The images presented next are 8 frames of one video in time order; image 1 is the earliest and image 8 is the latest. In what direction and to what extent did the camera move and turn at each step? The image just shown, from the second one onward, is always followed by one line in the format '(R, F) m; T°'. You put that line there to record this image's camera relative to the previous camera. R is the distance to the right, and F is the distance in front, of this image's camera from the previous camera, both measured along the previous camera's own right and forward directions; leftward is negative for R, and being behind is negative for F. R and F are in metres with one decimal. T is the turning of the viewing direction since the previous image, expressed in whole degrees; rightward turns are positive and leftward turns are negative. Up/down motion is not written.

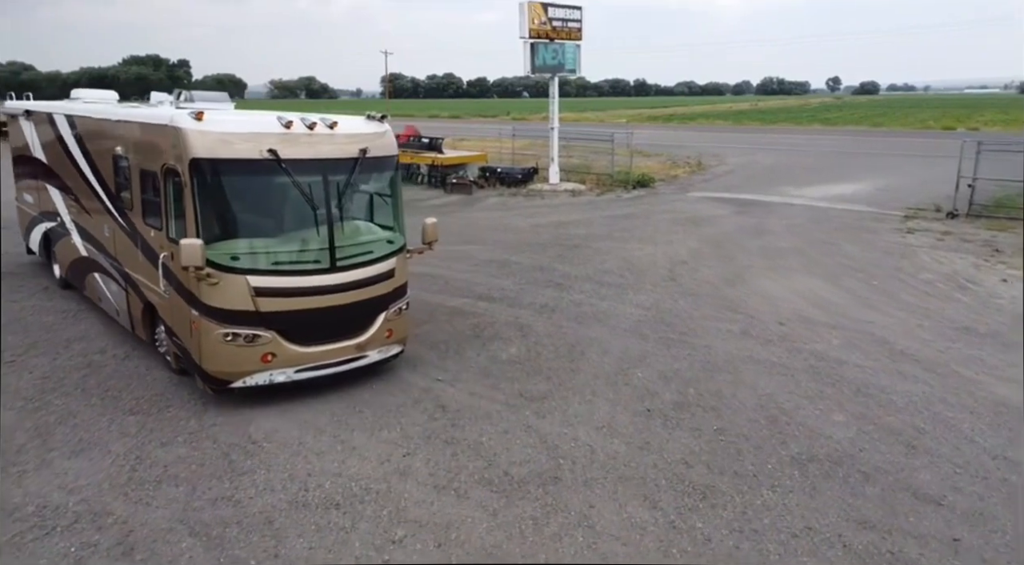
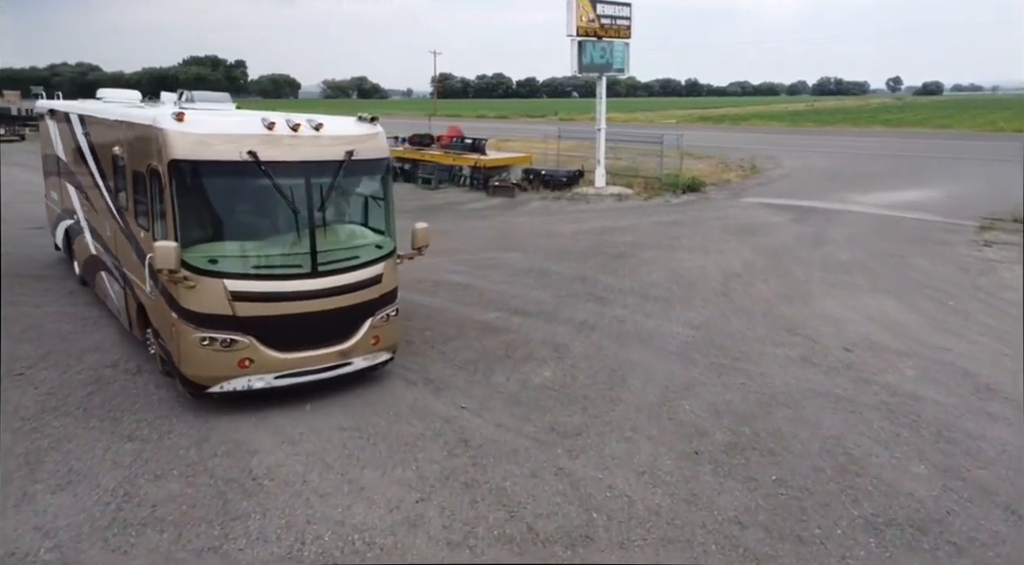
(+0.1, +0.6) m; -4°
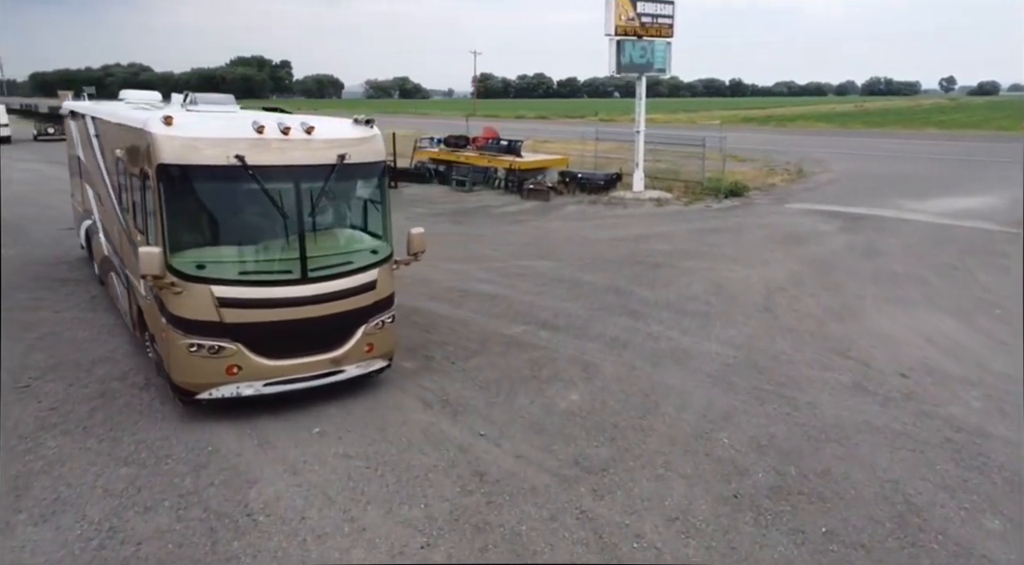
(+0.1, +0.4) m; -3°
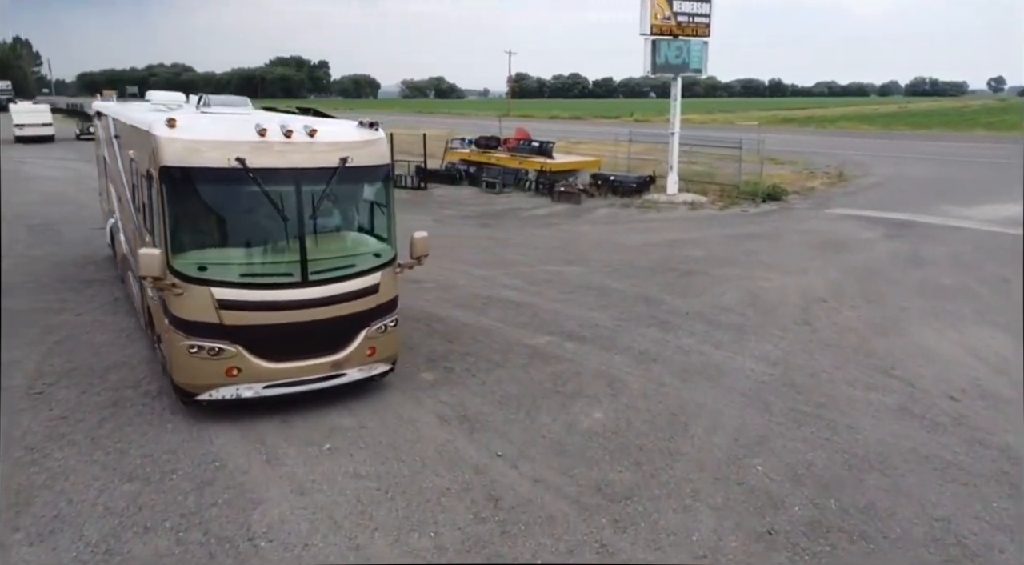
(+0.1, +0.3) m; -3°
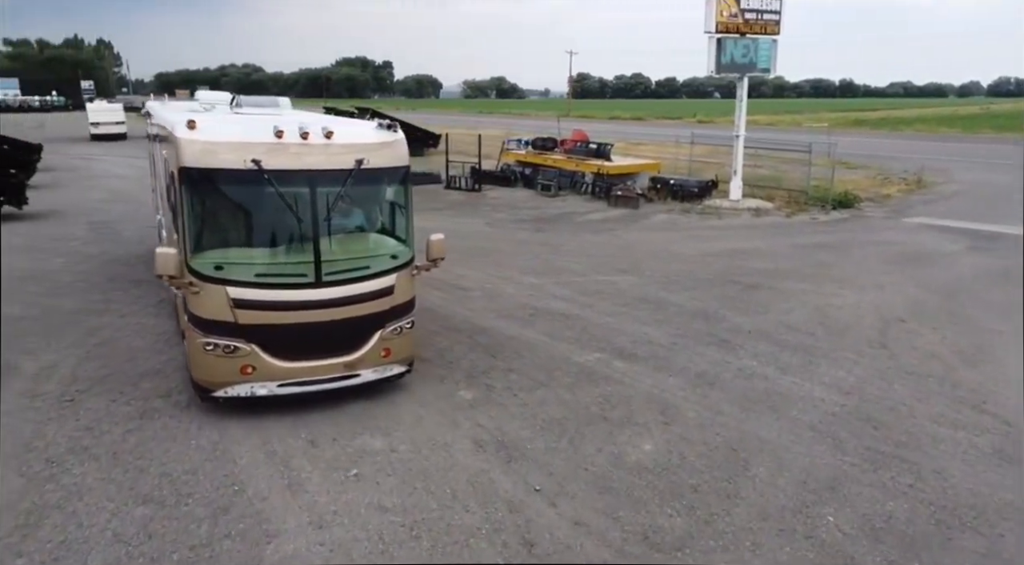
(+0.1, +0.4) m; -5°
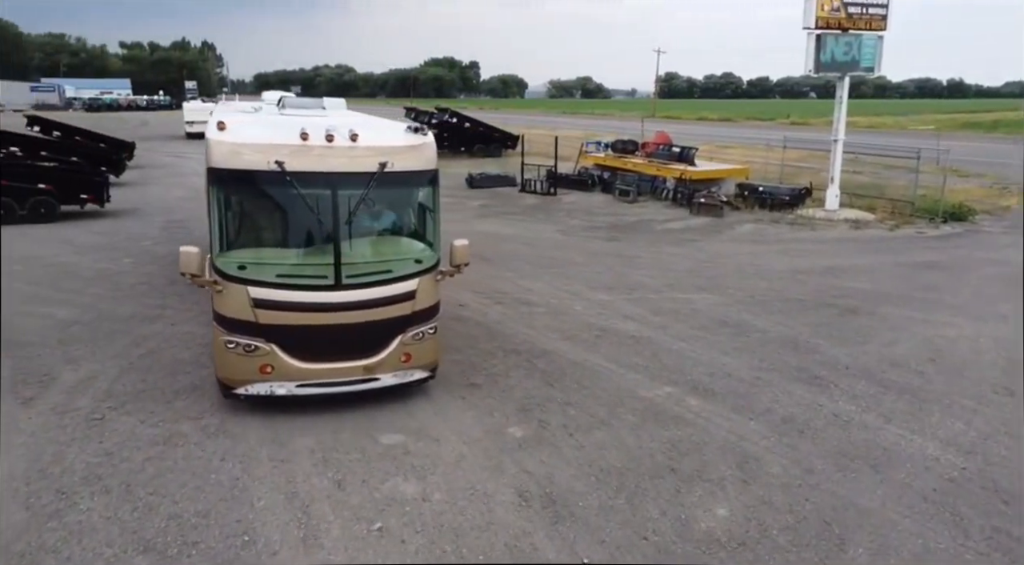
(+0.2, +0.7) m; -7°
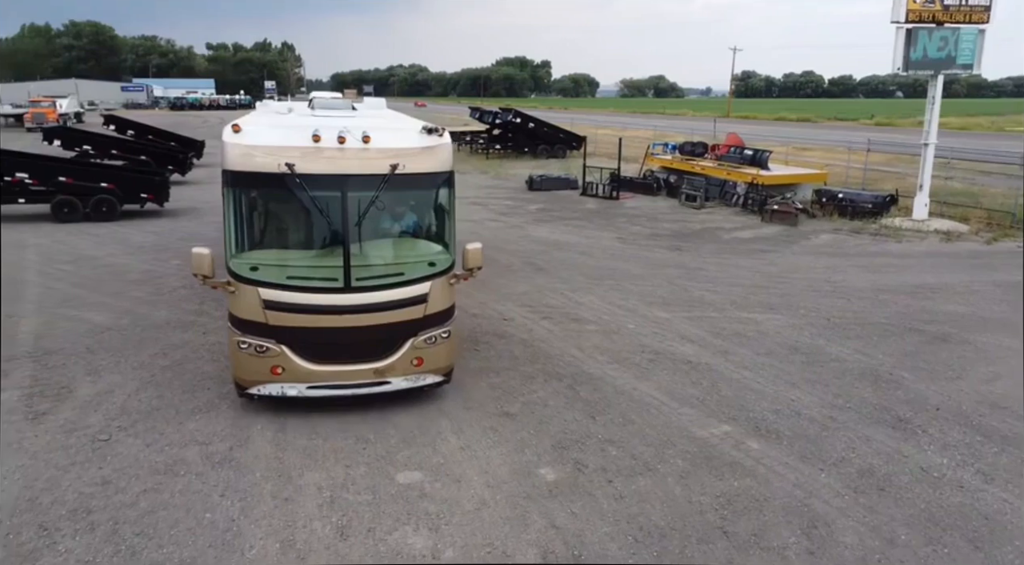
(+0.2, +0.6) m; -6°
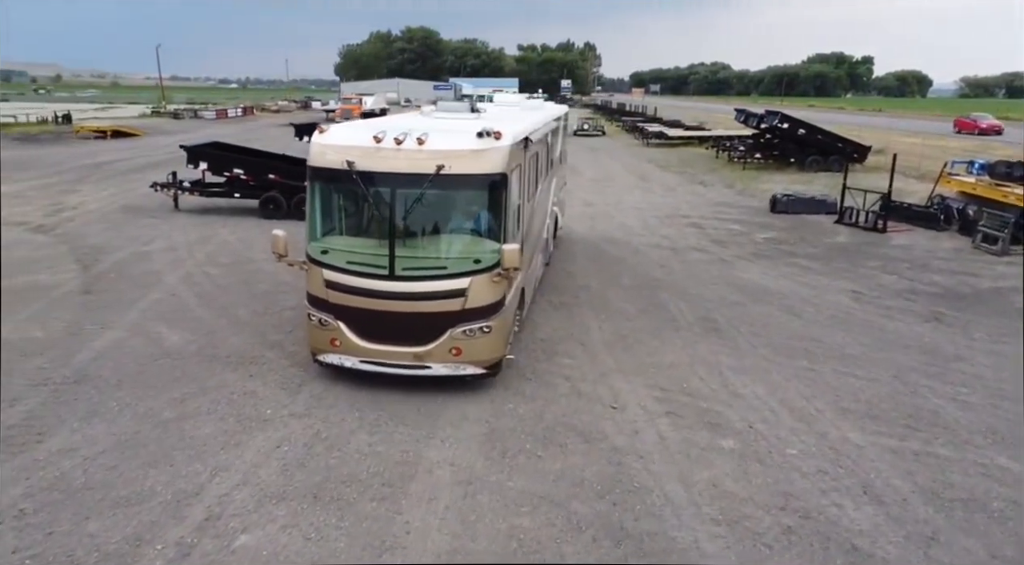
(+1.4, +2.4) m; -22°
